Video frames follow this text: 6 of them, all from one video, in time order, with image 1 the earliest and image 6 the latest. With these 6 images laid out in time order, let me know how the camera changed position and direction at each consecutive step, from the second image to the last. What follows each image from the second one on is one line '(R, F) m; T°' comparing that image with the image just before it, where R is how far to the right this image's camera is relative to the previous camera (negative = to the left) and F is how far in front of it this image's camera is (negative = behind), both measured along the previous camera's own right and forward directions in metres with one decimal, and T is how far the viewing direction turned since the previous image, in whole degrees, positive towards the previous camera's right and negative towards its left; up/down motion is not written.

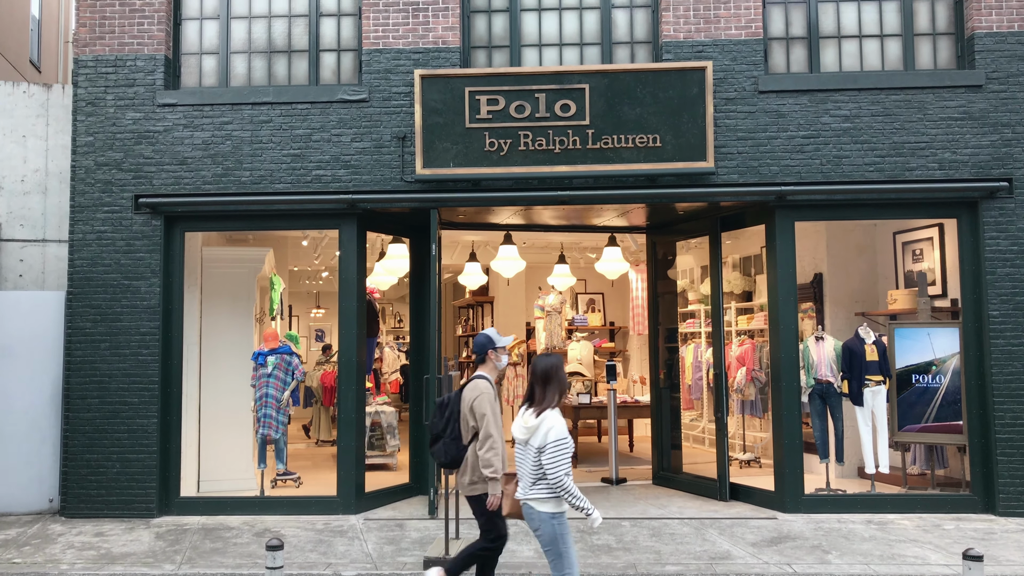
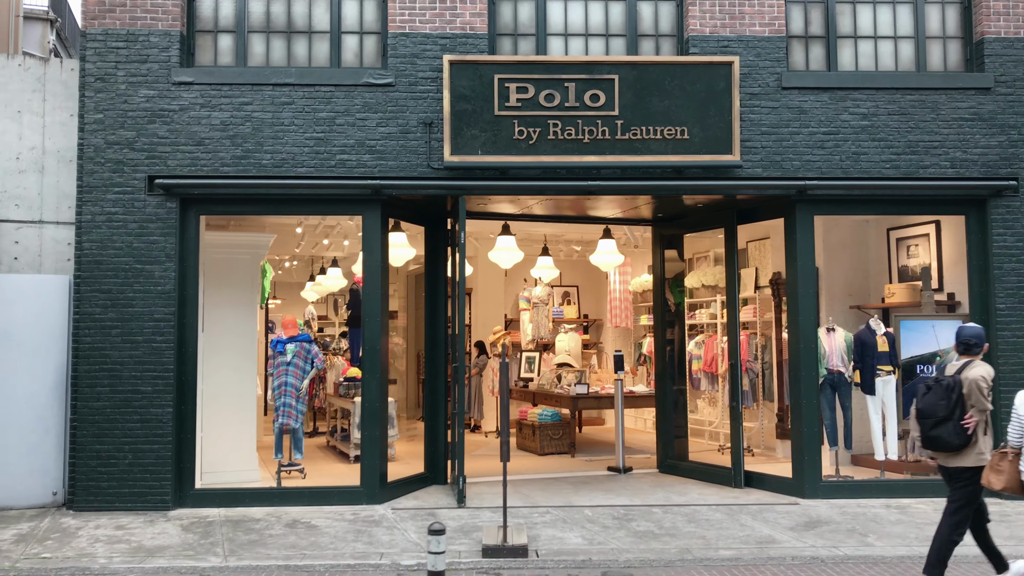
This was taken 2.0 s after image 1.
(-1.0, +0.1) m; +5°
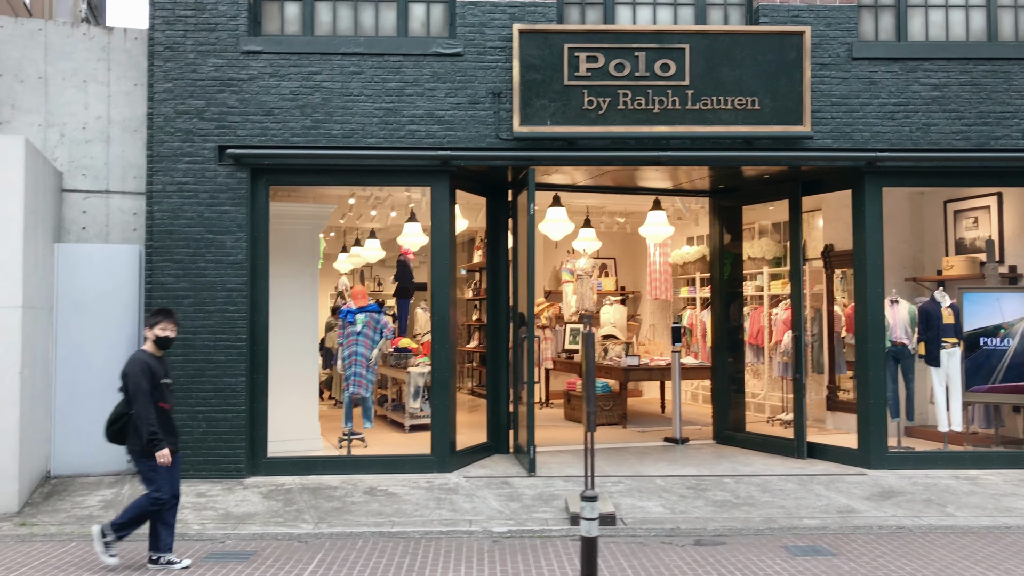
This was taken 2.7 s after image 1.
(-0.6, 0.0) m; 0°
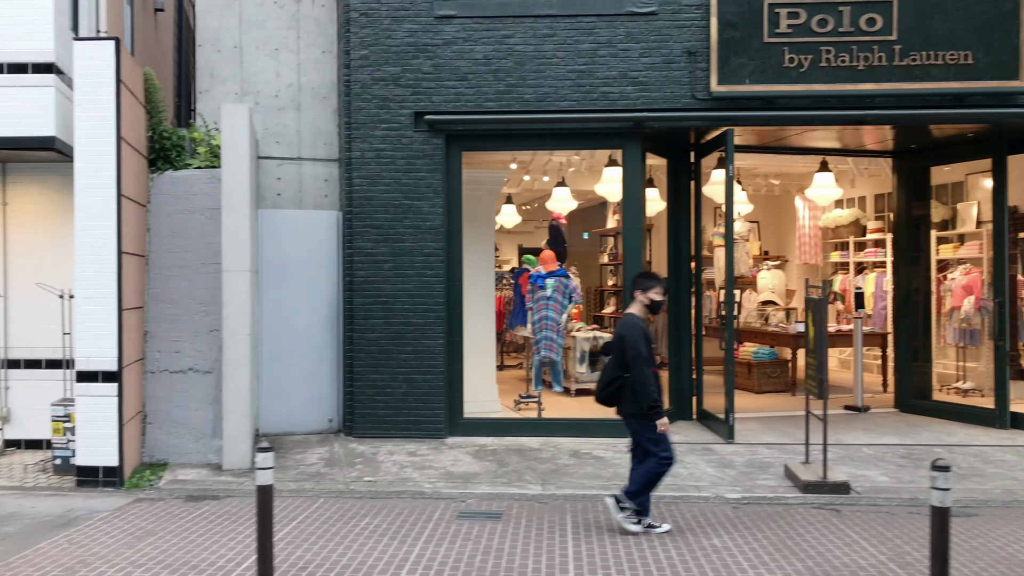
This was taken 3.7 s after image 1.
(-1.1, 0.0) m; -5°
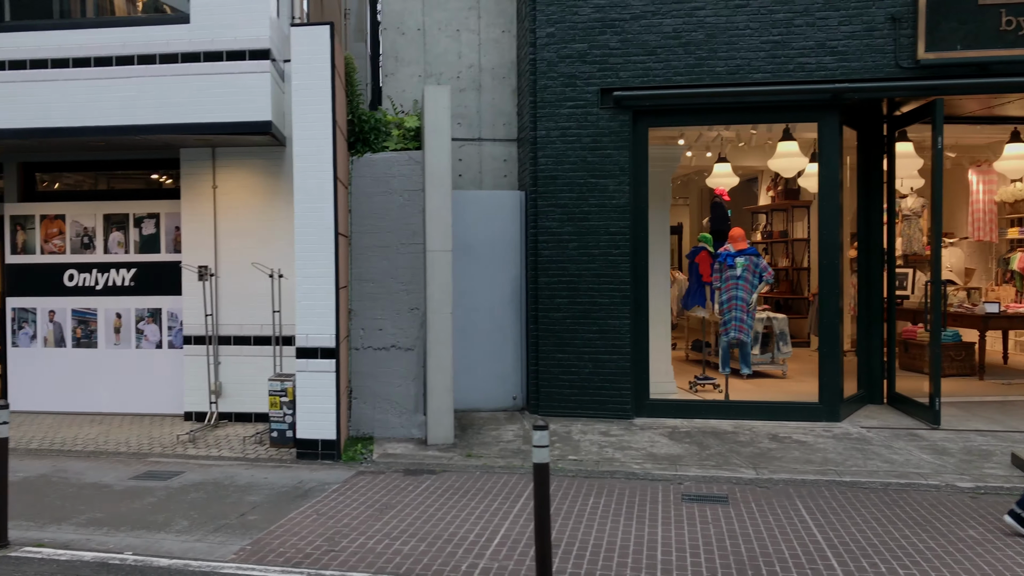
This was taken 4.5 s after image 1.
(-0.7, 0.0) m; -7°
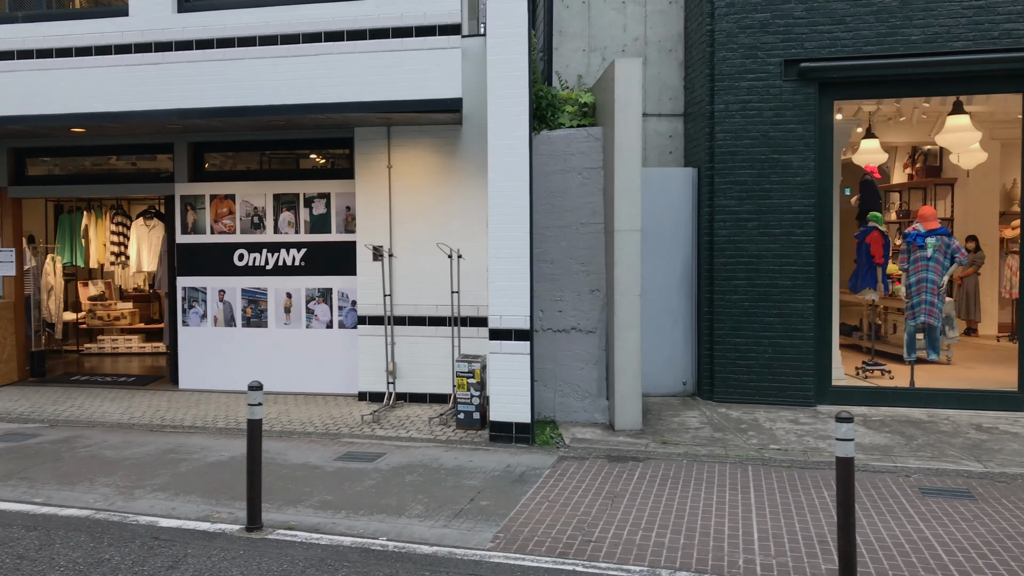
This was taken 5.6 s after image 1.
(-1.0, +0.2) m; -4°
